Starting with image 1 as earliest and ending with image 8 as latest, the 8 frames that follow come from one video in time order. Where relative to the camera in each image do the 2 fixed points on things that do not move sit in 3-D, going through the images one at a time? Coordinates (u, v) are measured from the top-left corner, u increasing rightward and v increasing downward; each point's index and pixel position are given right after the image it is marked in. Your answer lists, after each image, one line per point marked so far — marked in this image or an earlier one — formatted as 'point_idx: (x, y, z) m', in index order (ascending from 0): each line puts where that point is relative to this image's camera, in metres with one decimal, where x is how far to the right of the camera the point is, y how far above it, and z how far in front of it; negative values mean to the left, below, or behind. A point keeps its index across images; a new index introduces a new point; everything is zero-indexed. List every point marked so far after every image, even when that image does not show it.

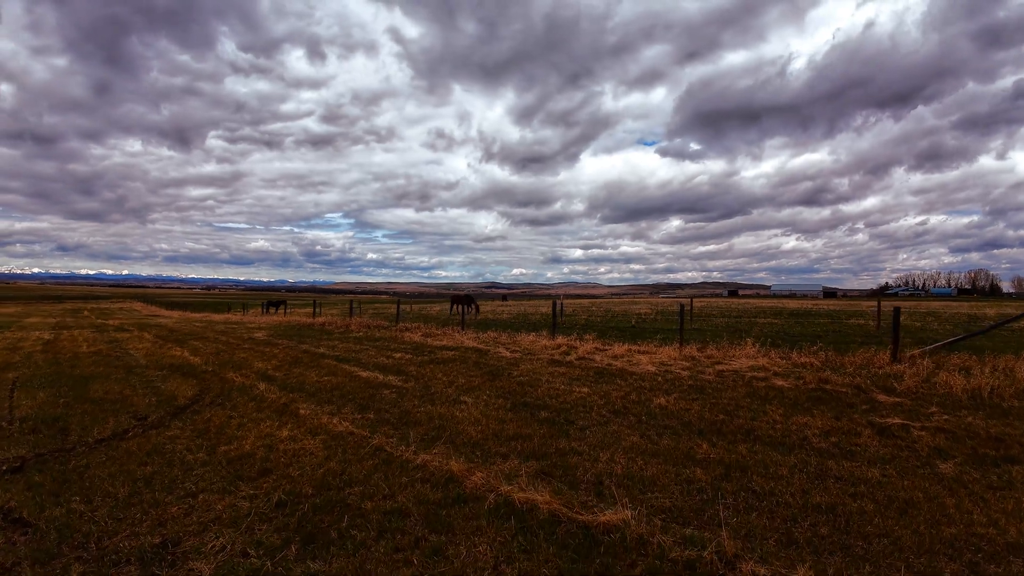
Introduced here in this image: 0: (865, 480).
0: (+4.1, -2.2, +6.5) m
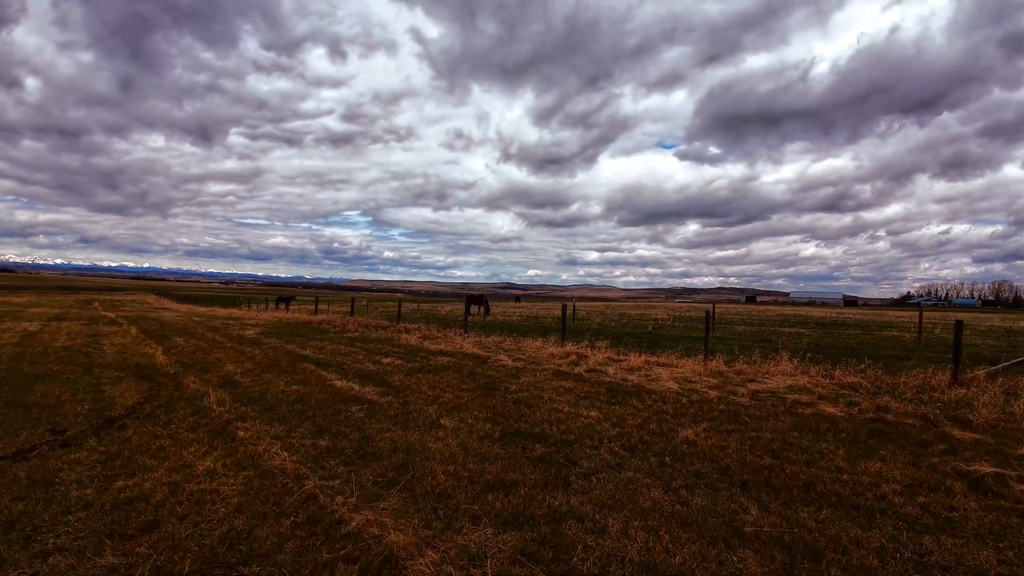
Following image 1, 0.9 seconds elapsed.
0: (+3.9, -2.3, +4.6) m
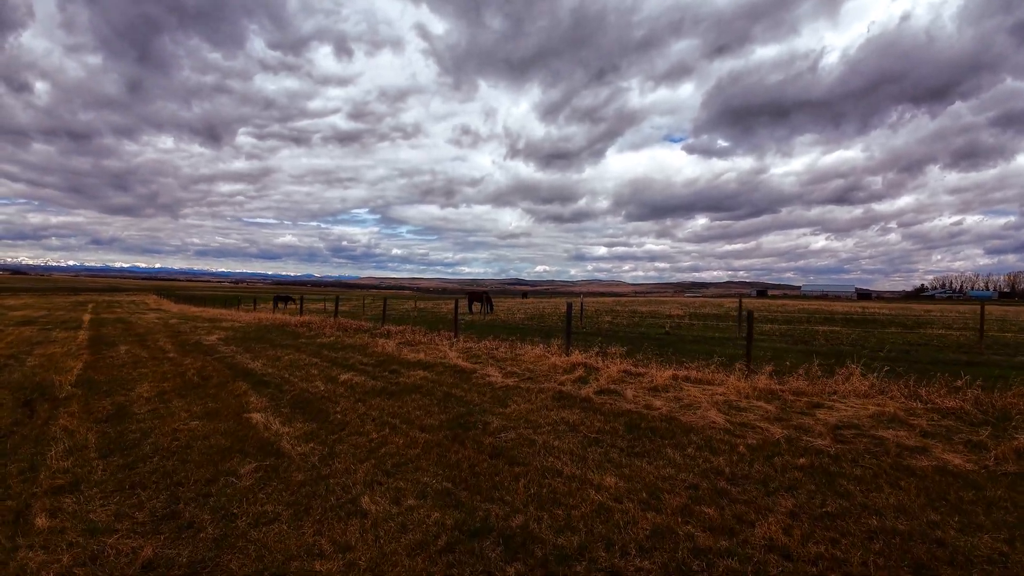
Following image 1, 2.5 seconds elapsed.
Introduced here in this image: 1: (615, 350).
0: (+3.5, -2.3, +1.5) m
1: (+2.6, -1.6, +13.7) m
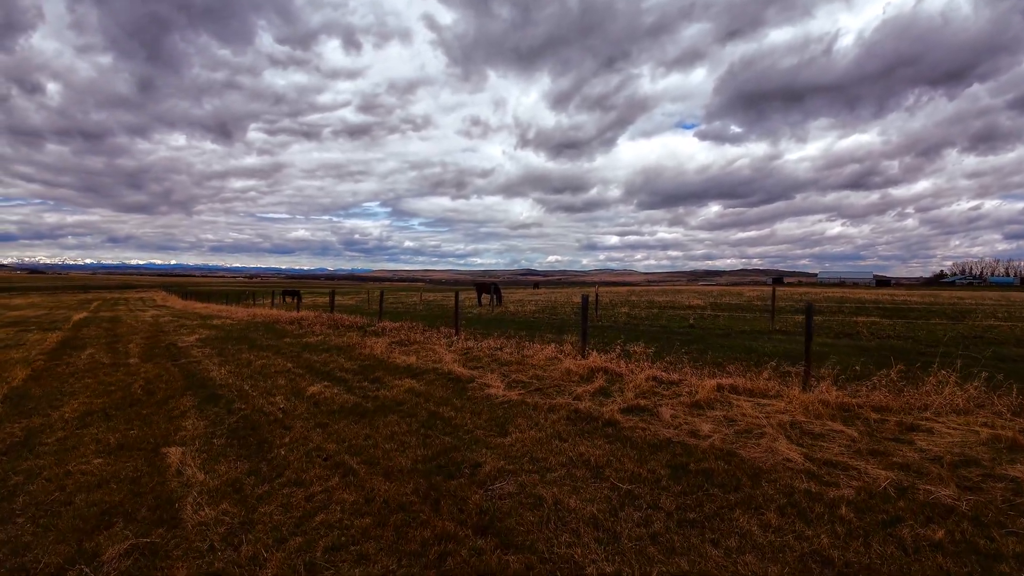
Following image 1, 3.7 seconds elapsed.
0: (+3.4, -2.2, -0.6) m
1: (+2.7, -1.3, +11.6) m
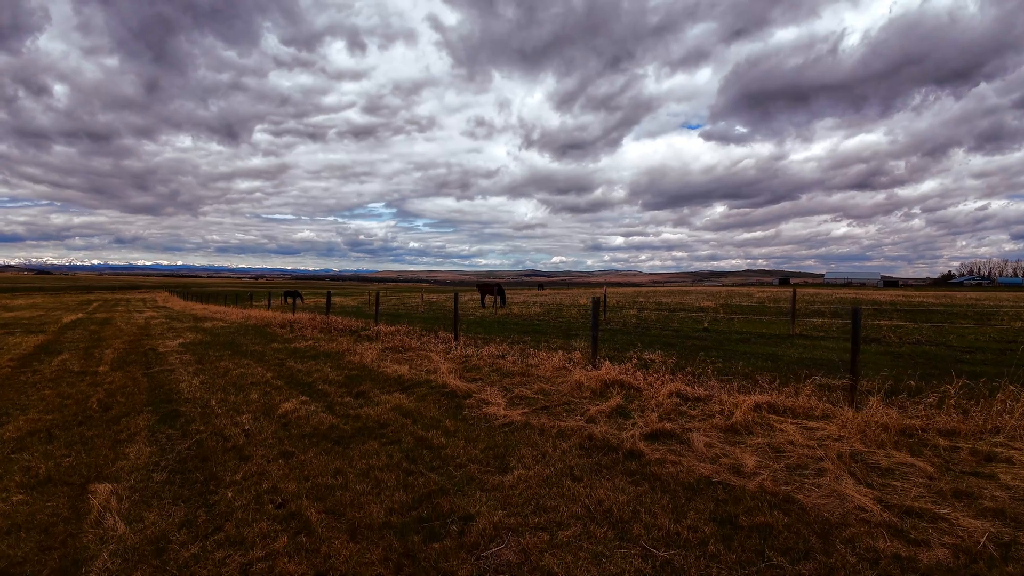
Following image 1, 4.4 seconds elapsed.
0: (+3.3, -2.2, -1.8) m
1: (+2.8, -1.4, +10.4) m
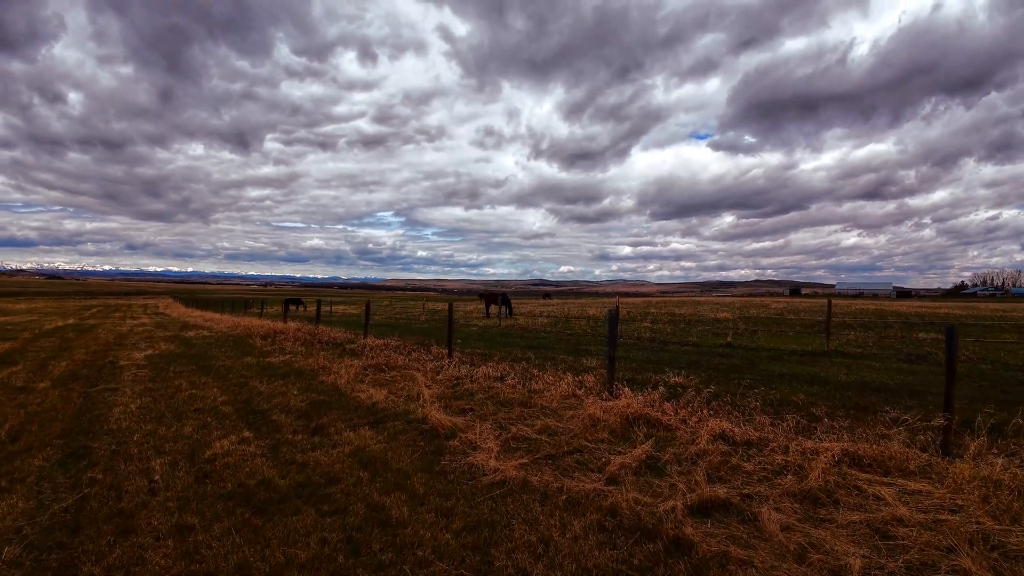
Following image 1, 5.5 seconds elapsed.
0: (+3.2, -2.2, -3.7) m
1: (+2.7, -1.5, +8.6) m
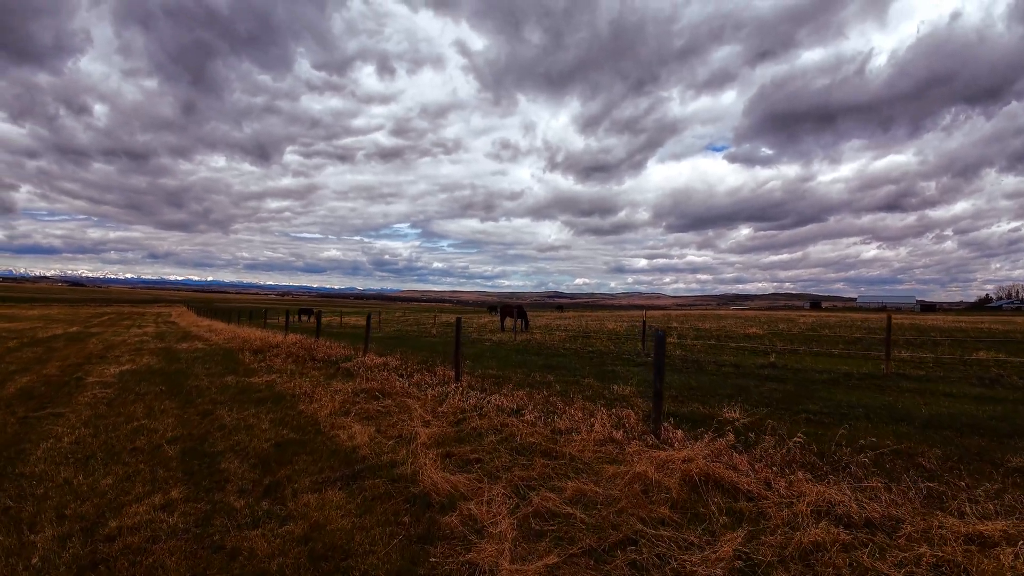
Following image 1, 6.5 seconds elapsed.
0: (+3.1, -2.1, -5.6) m
1: (+3.0, -1.7, +6.7) m
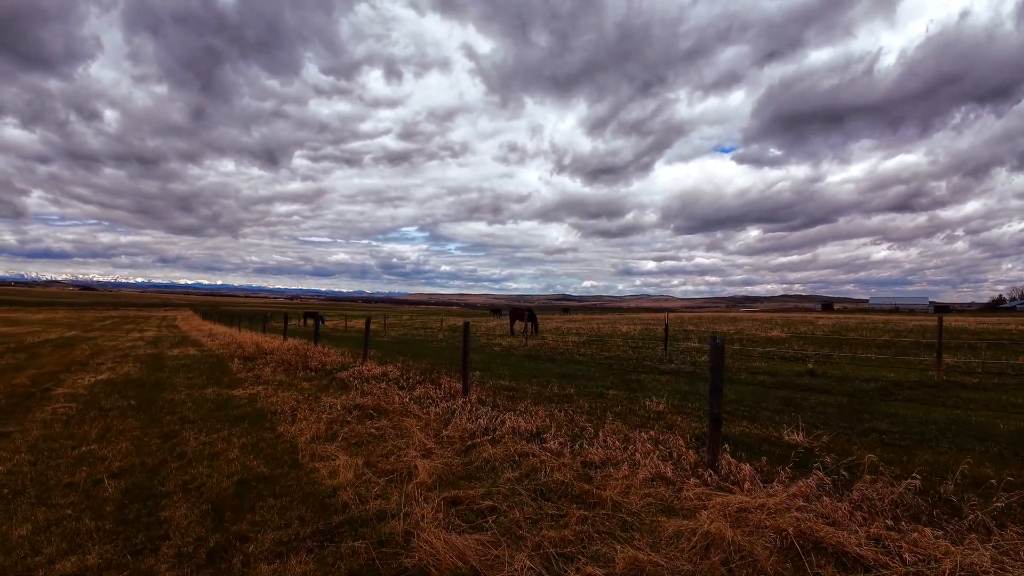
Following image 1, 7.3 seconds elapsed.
0: (+3.1, -2.0, -7.0) m
1: (+3.2, -1.7, +5.3) m
